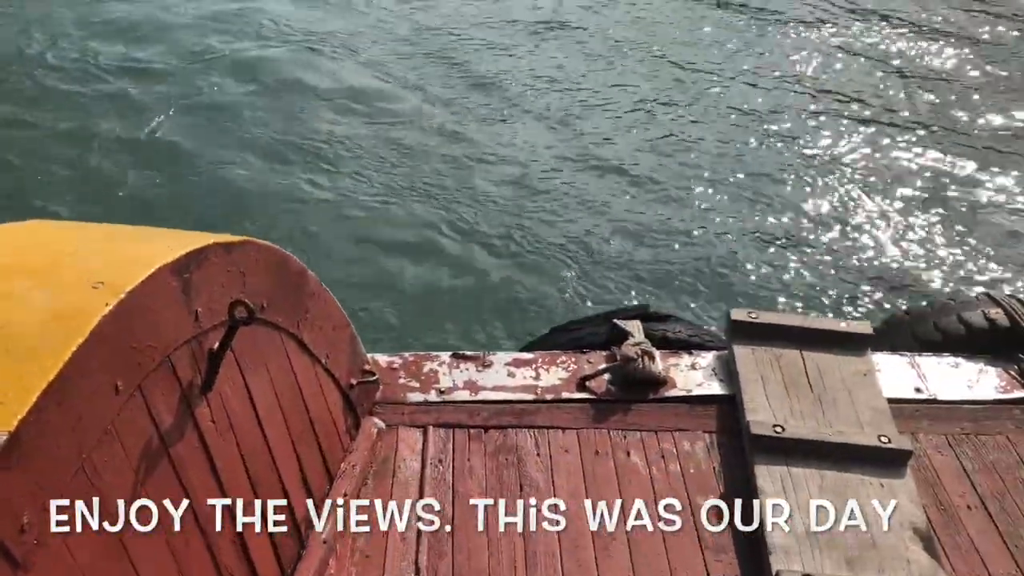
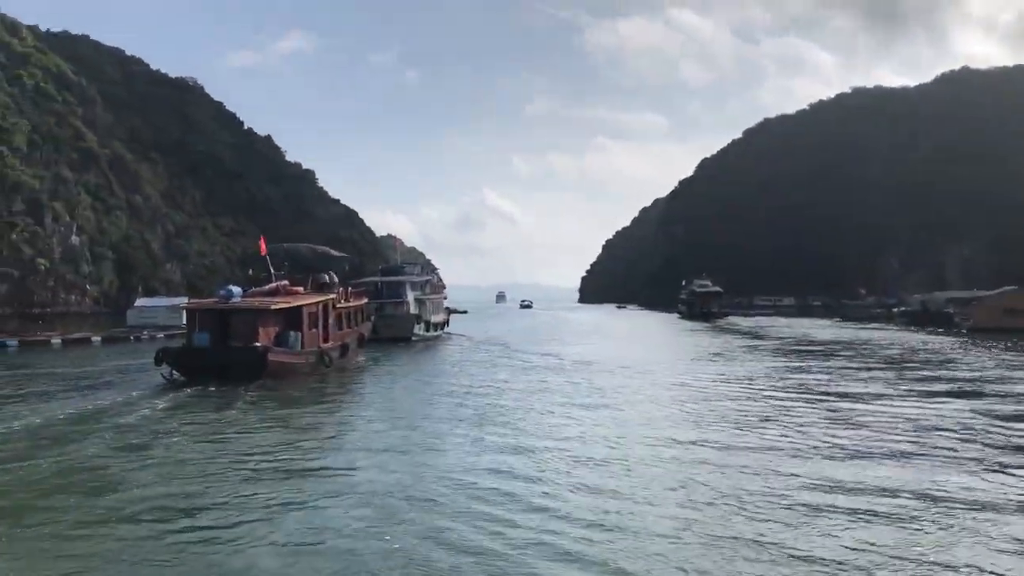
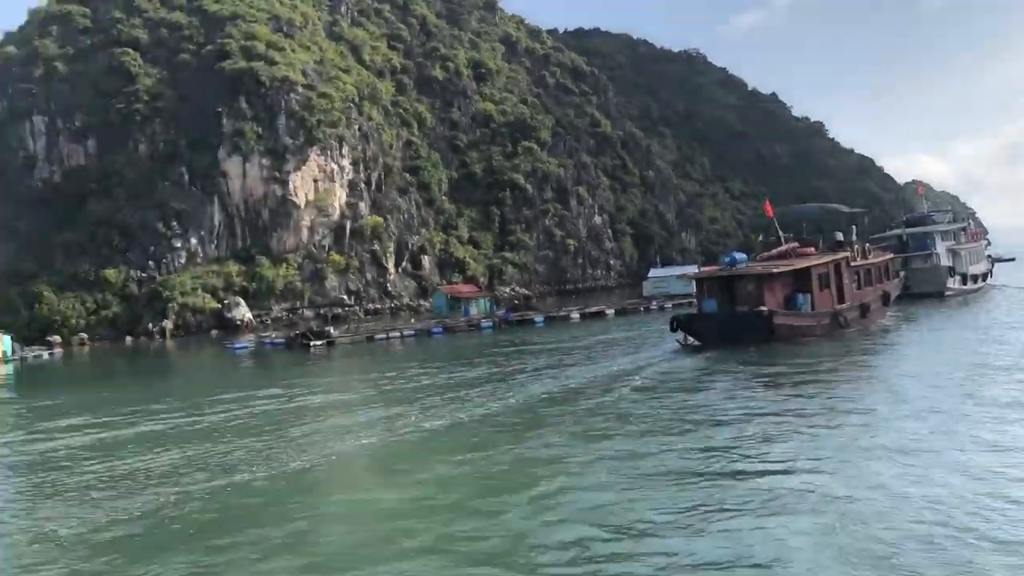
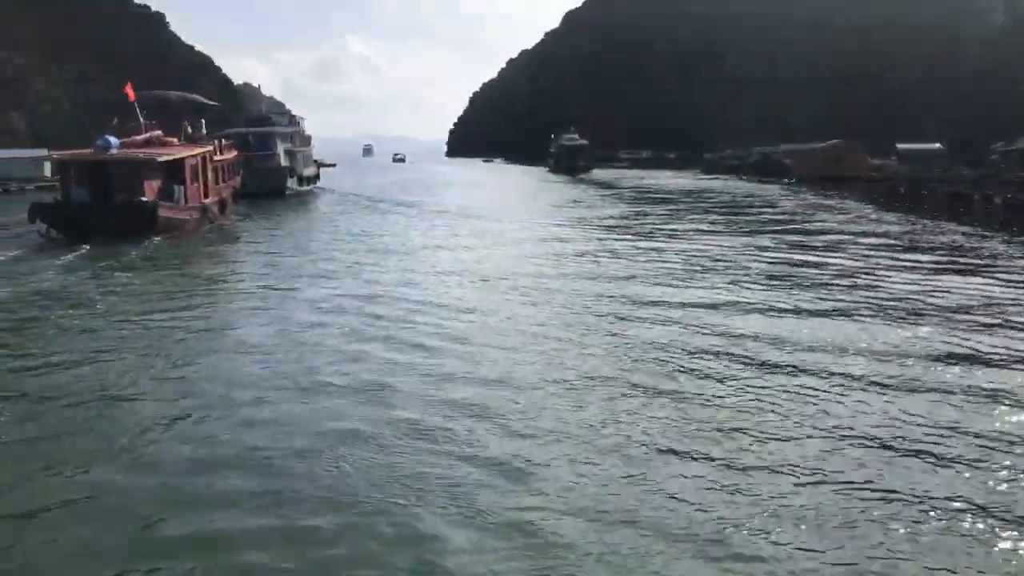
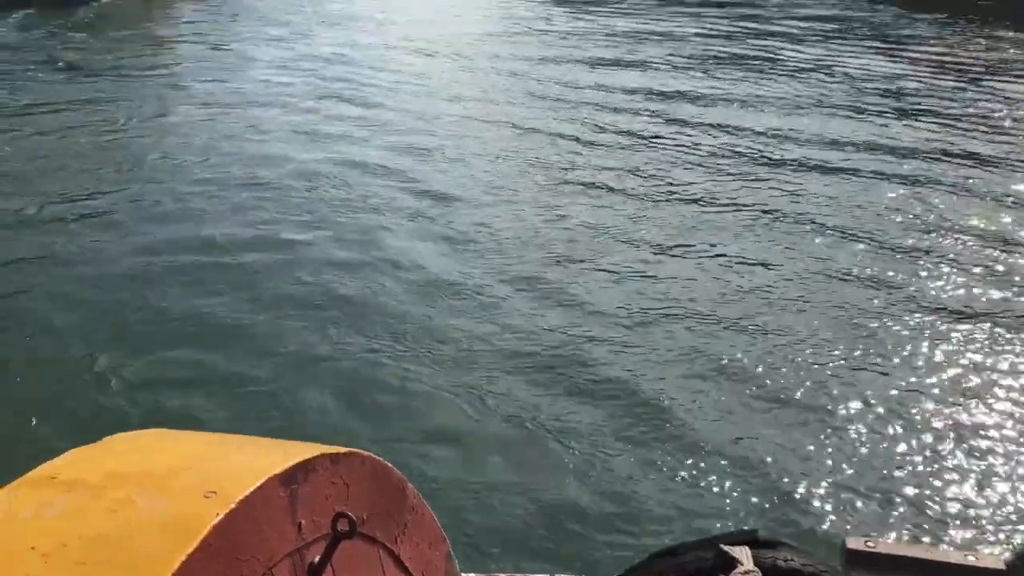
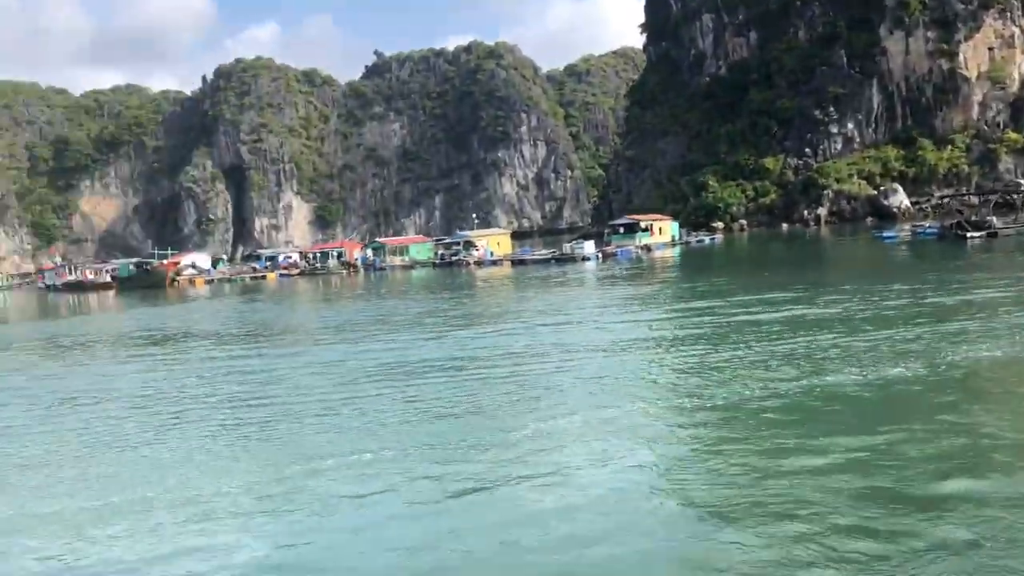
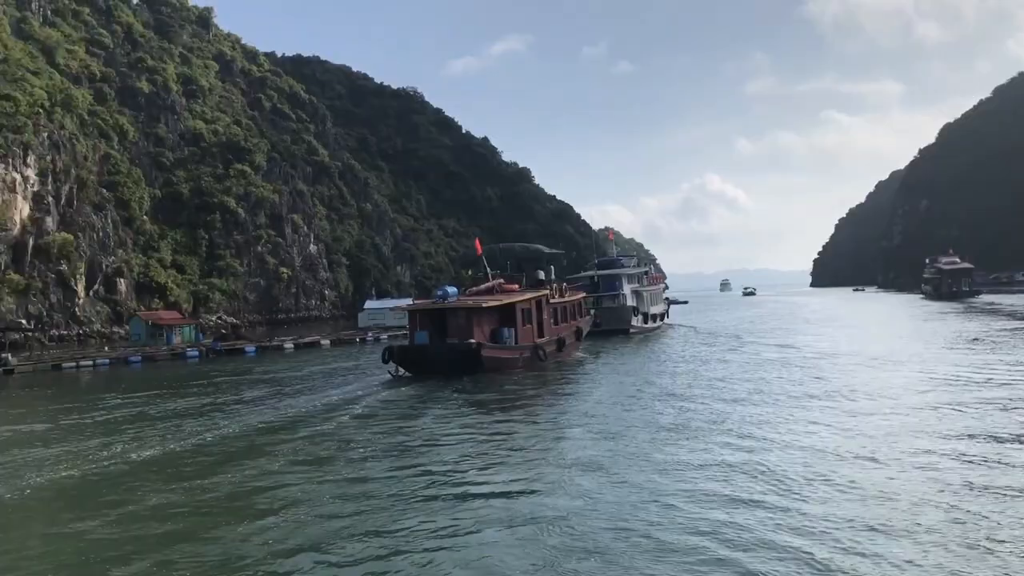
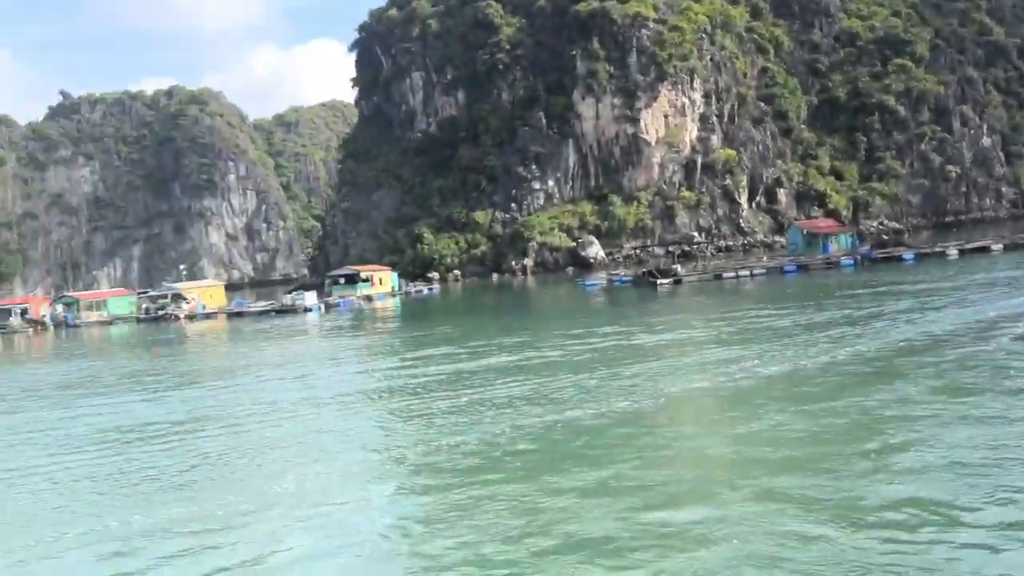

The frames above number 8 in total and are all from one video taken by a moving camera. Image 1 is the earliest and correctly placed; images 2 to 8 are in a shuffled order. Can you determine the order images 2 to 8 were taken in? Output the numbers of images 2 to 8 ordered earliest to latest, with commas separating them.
5, 4, 2, 7, 3, 8, 6
